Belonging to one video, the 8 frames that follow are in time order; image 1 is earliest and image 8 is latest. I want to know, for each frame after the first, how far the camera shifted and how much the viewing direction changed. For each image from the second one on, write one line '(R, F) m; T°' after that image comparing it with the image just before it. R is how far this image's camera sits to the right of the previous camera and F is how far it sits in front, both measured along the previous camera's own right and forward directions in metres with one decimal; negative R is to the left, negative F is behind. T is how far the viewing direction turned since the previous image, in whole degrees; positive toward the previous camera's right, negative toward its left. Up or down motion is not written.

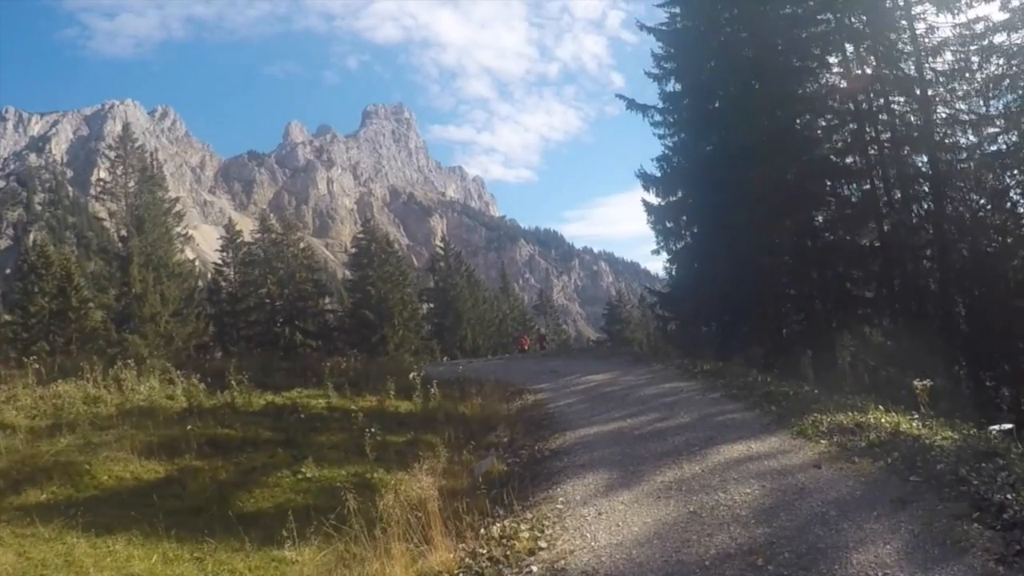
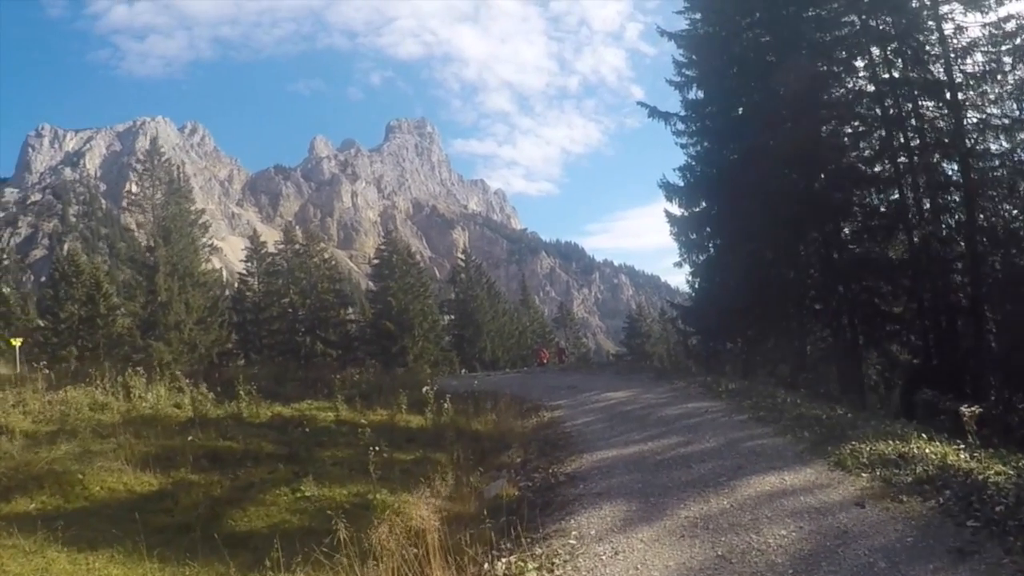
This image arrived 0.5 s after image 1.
(+0.1, +0.5) m; -2°
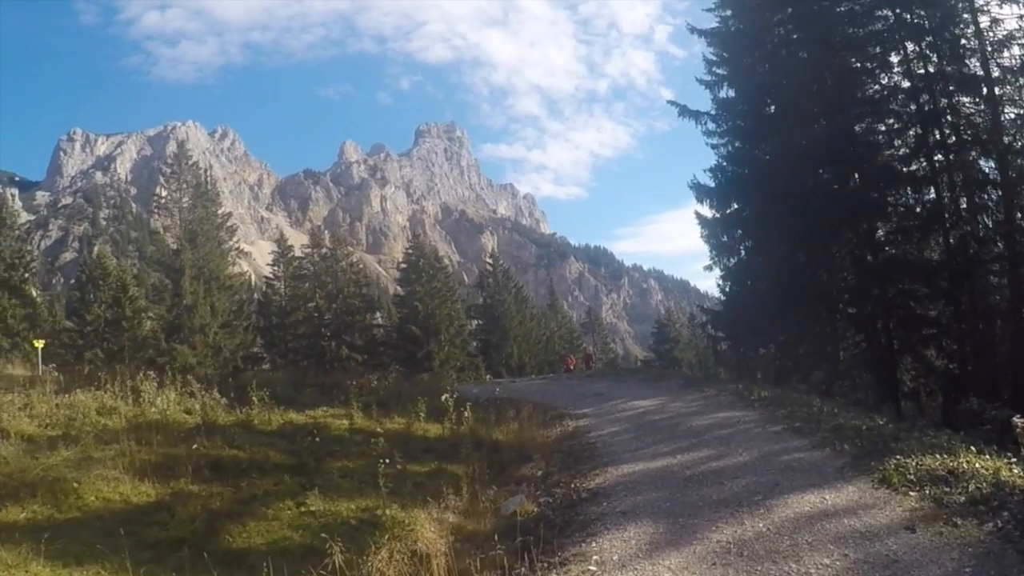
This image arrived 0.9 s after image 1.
(+0.1, +0.5) m; -2°
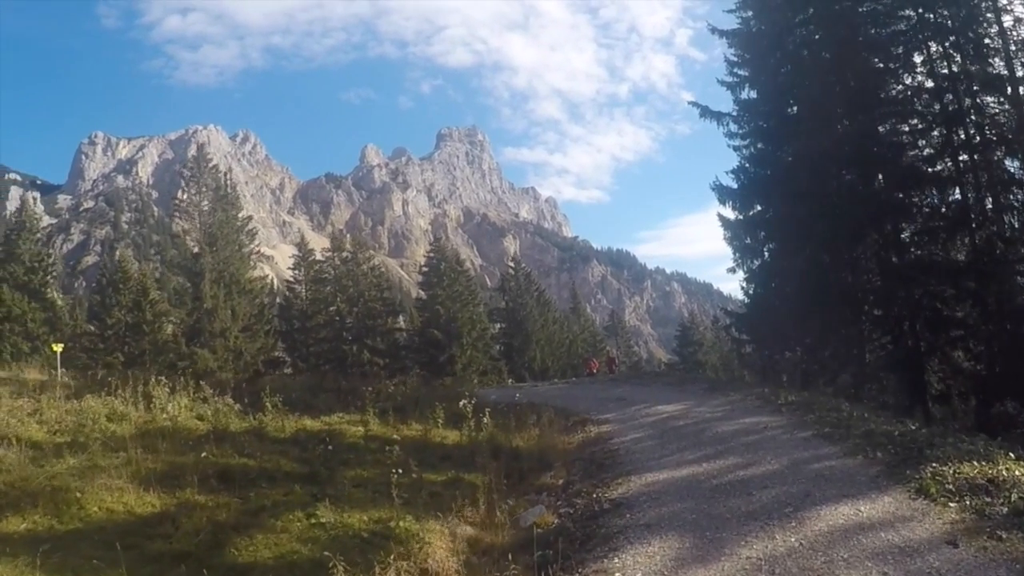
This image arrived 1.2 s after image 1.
(0.0, +0.3) m; -2°
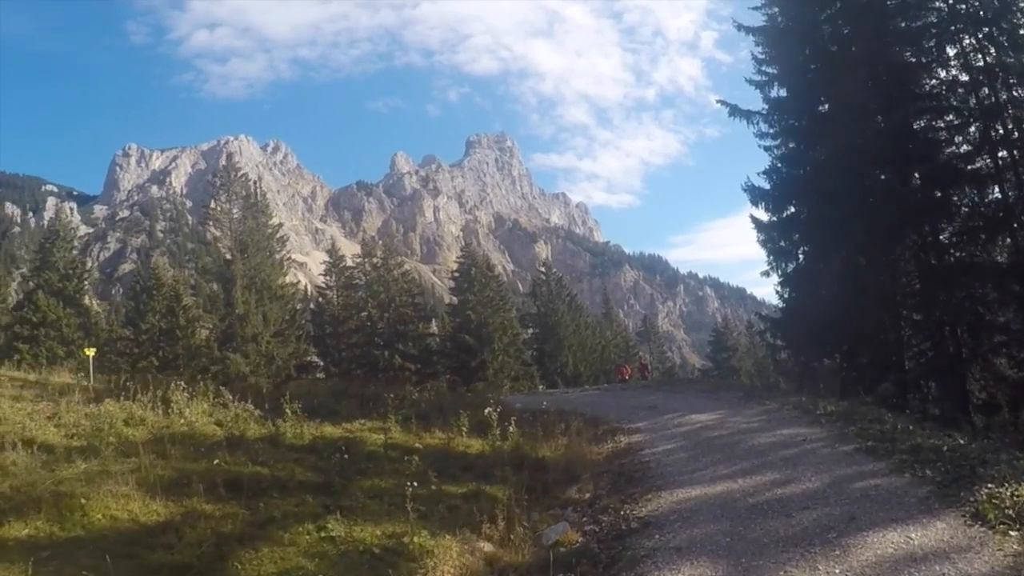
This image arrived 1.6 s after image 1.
(+0.1, +0.4) m; -2°
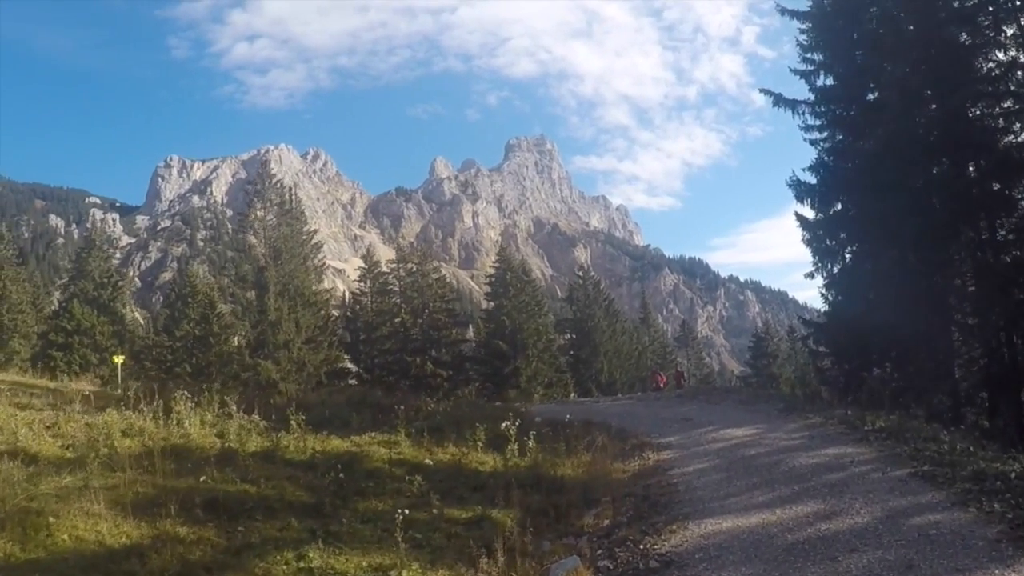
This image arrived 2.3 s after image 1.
(+0.3, +0.8) m; -3°
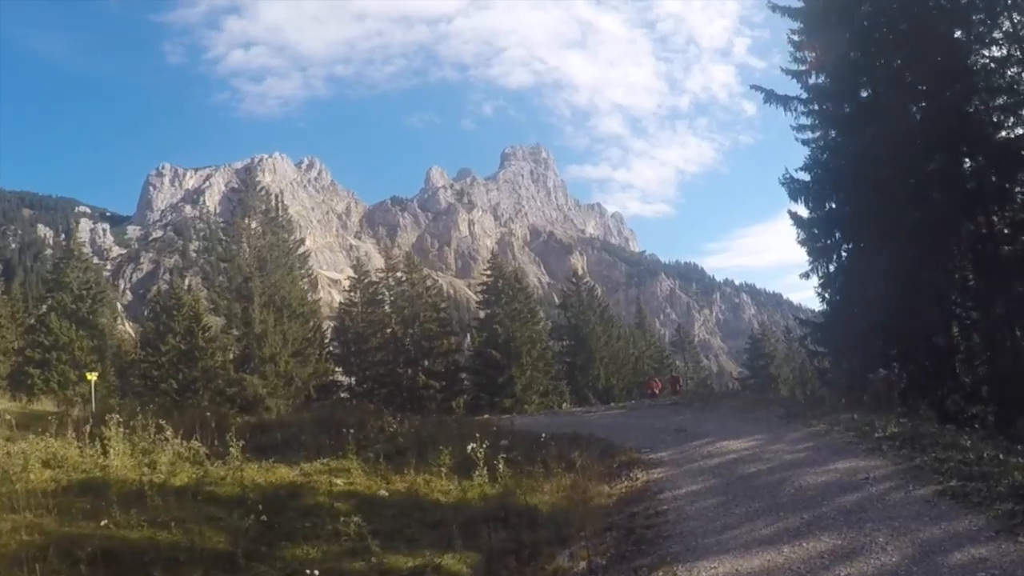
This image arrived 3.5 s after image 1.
(+0.4, +1.3) m; 0°
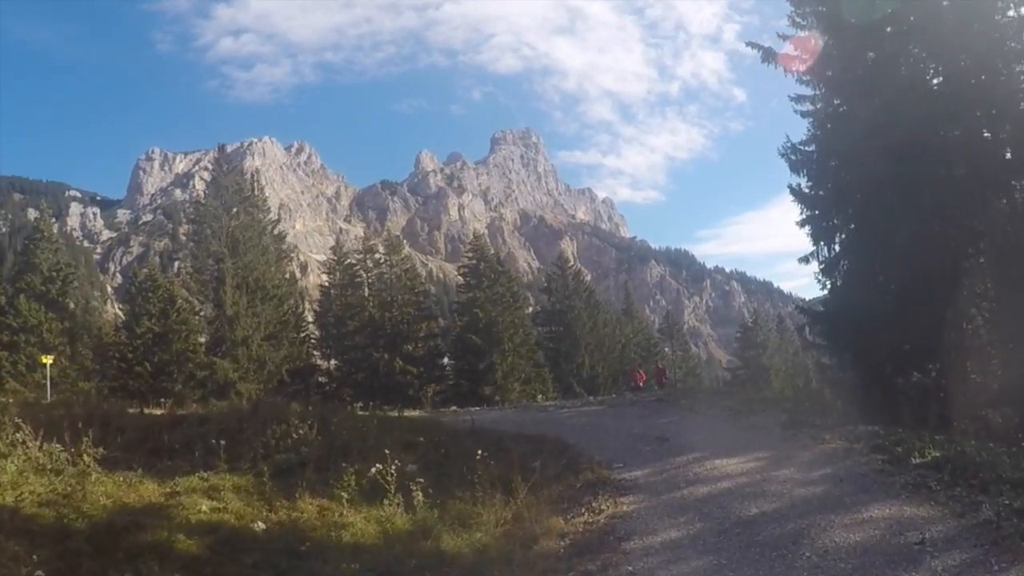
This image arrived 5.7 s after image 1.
(+0.7, +2.5) m; +1°
